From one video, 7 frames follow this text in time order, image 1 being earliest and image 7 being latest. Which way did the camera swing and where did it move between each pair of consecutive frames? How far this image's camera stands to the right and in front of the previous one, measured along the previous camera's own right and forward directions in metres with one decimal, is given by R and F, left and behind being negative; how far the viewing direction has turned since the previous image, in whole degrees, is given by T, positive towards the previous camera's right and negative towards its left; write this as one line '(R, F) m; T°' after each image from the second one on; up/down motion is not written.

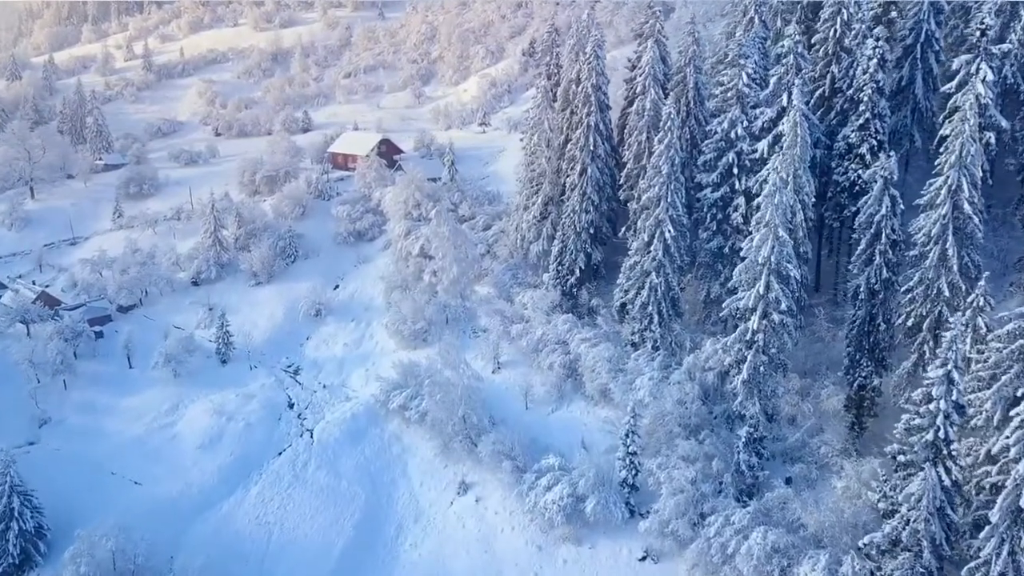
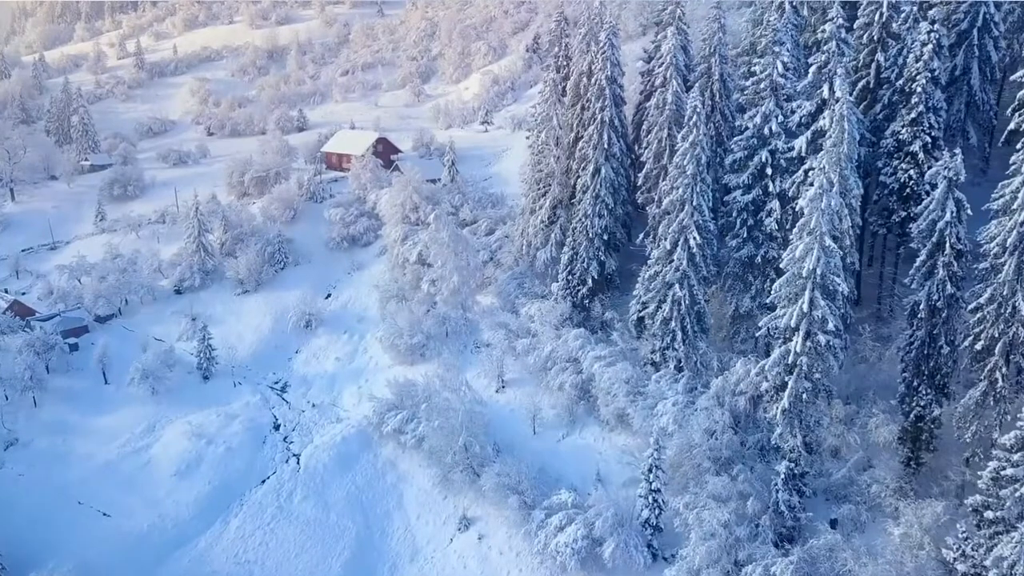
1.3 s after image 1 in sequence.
(-0.3, +3.5) m; 0°
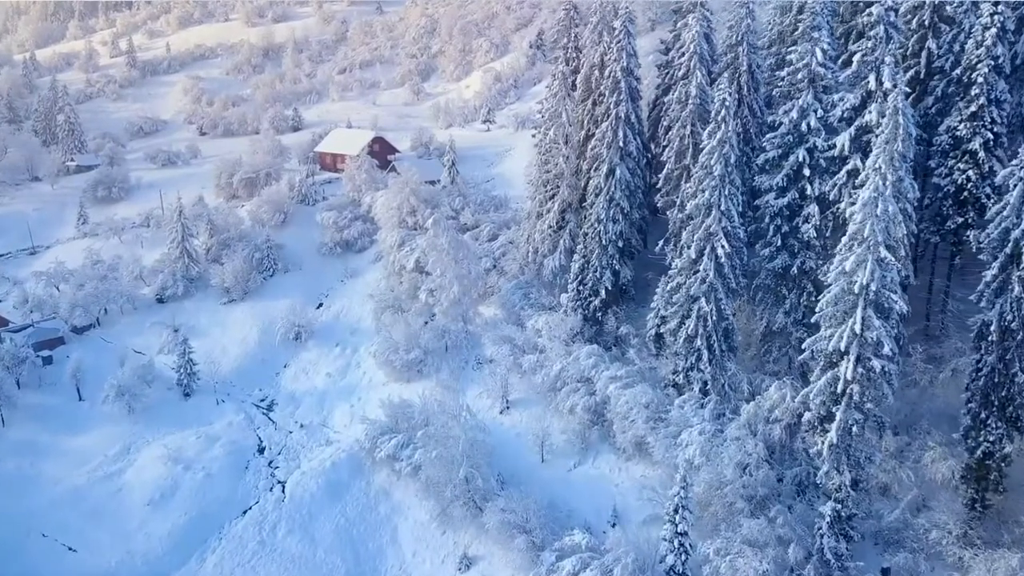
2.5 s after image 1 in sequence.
(-0.2, +3.2) m; 0°
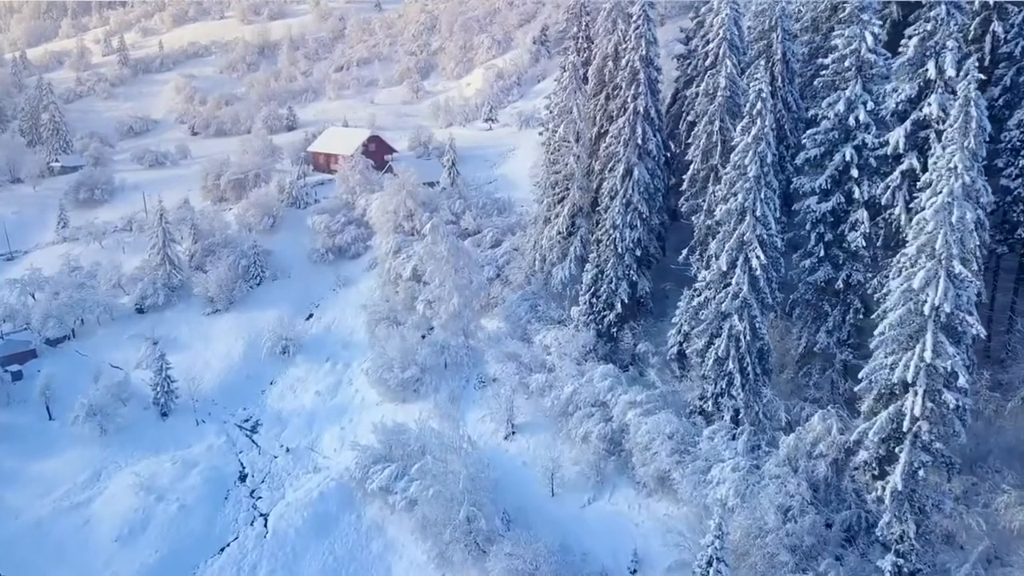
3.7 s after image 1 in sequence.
(-0.2, +3.2) m; 0°
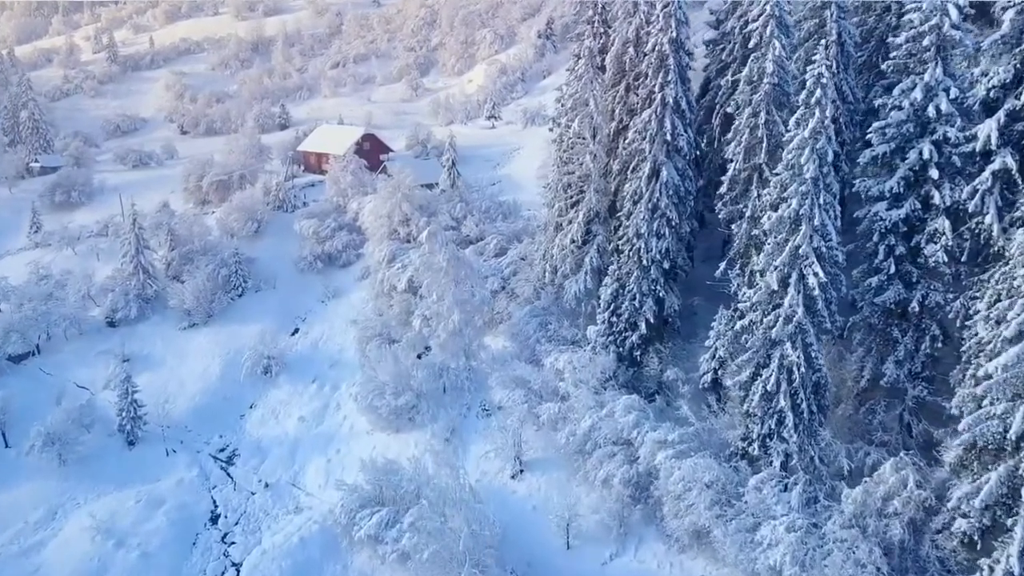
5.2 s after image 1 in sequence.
(-0.3, +3.9) m; 0°
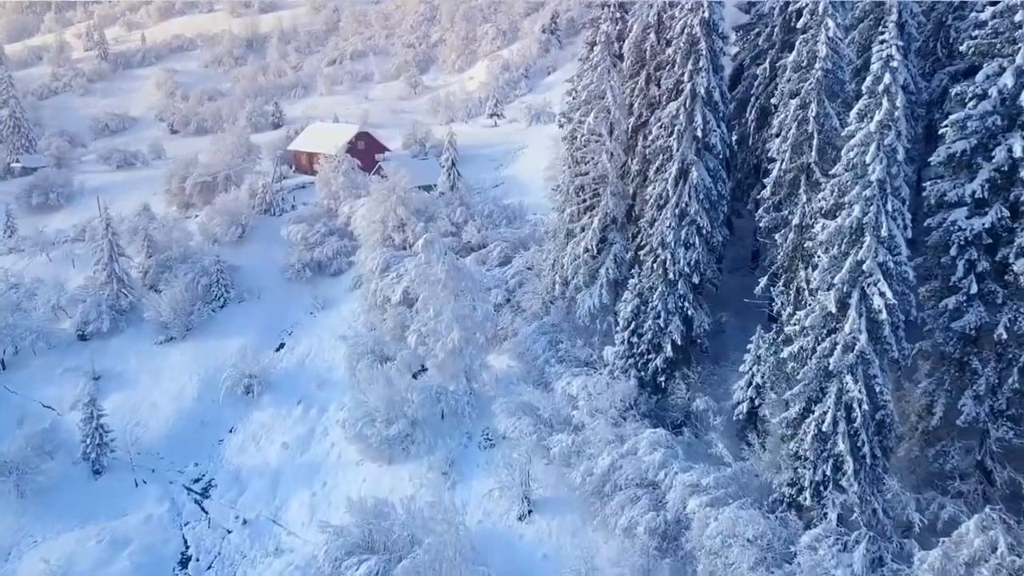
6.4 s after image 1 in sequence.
(-0.2, +3.2) m; 0°
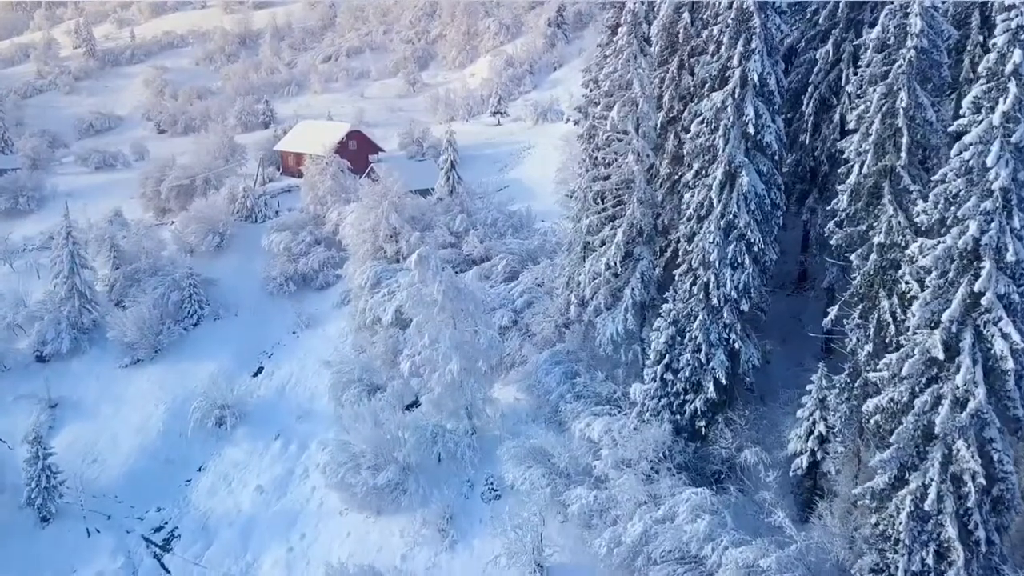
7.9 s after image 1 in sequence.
(-0.3, +3.9) m; 0°
